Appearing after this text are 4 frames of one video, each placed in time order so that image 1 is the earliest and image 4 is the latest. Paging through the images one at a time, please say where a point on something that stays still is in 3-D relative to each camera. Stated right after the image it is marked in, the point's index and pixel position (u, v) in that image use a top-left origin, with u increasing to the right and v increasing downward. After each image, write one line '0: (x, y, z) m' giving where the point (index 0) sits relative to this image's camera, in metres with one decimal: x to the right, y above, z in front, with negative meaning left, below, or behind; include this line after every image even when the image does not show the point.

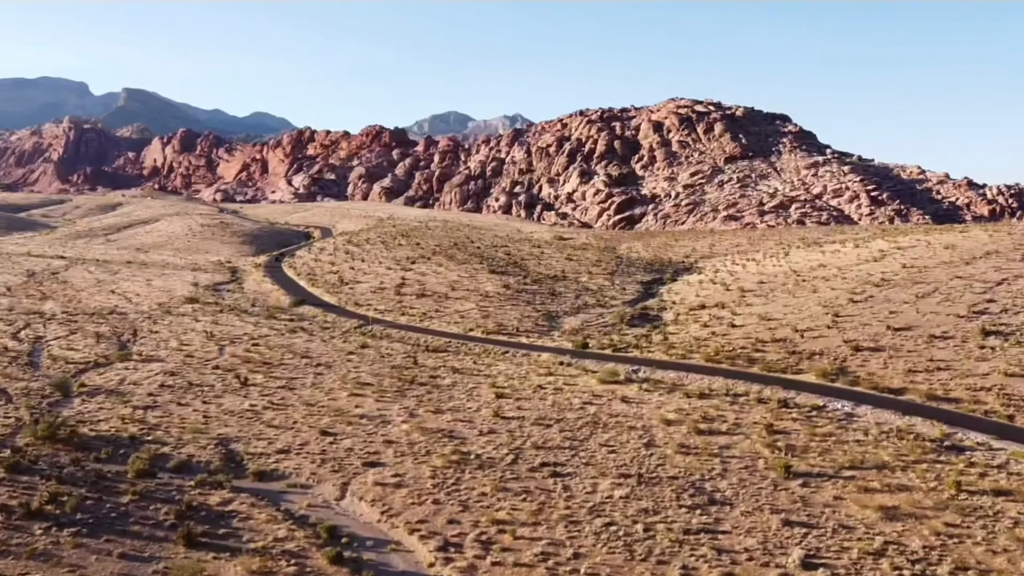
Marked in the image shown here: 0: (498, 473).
0: (-0.3, -4.2, +16.7) m
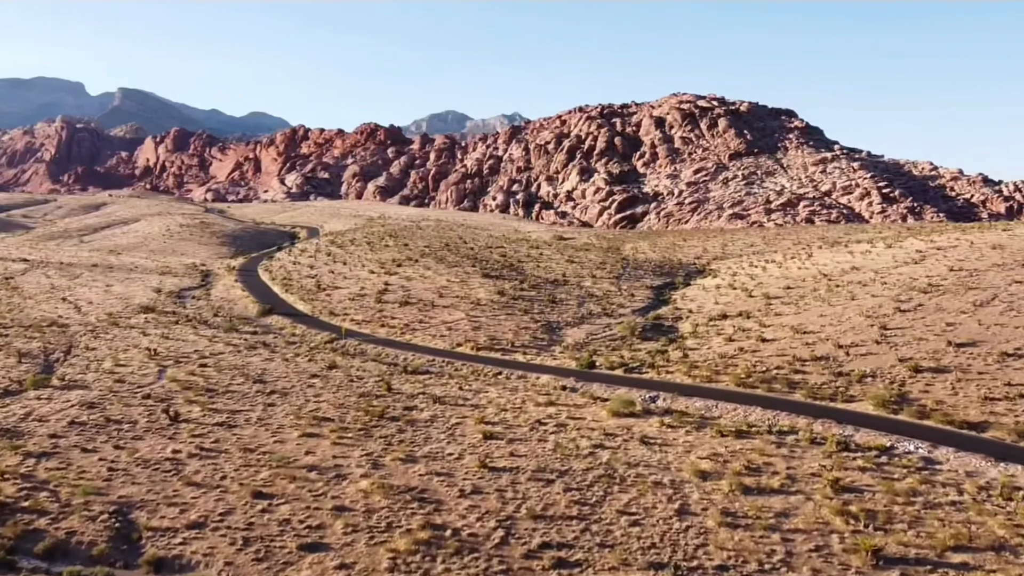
0: (-0.5, -4.5, +12.2) m
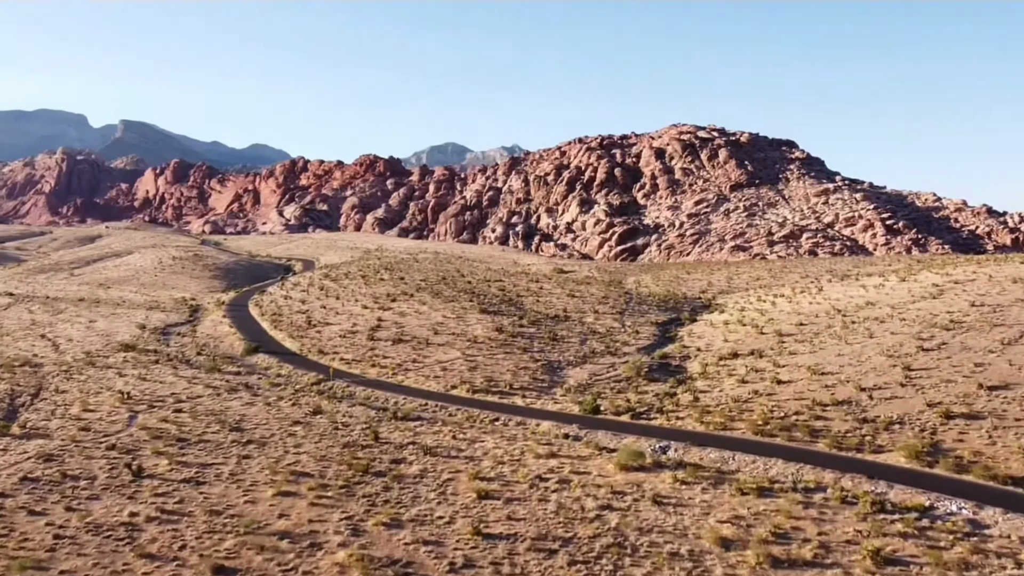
0: (-0.6, -5.2, +10.3) m
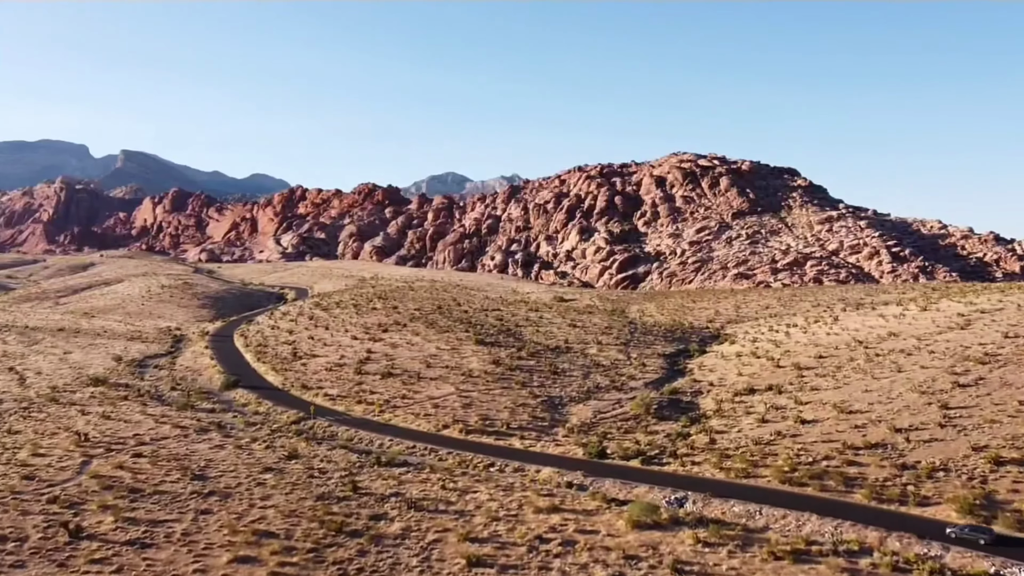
0: (-0.6, -5.5, +7.9) m
